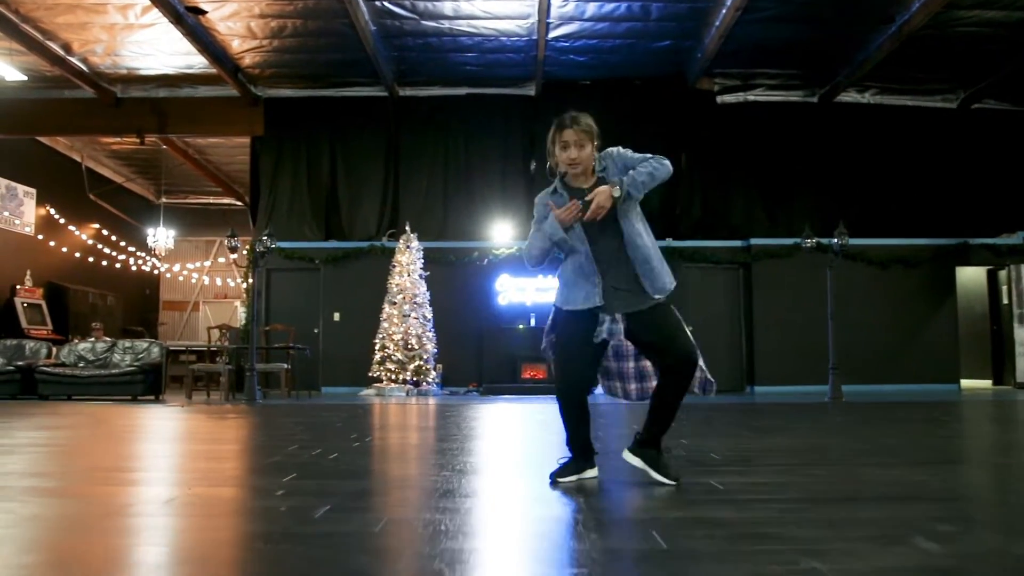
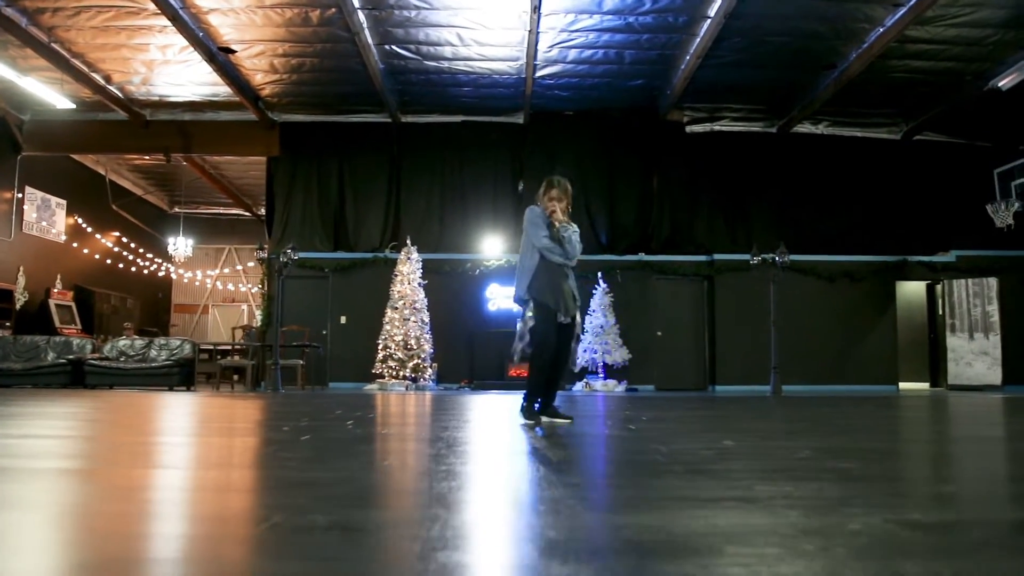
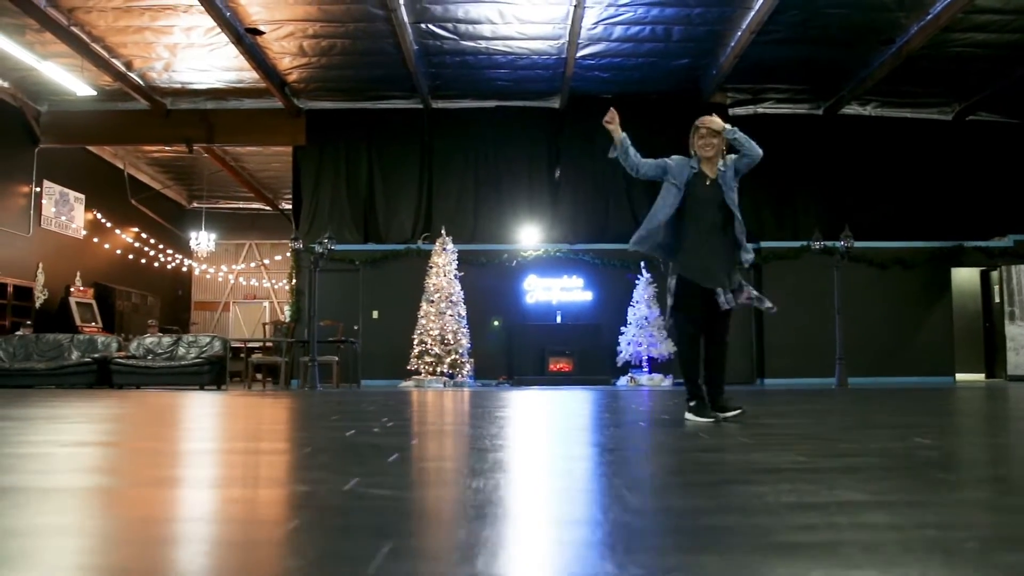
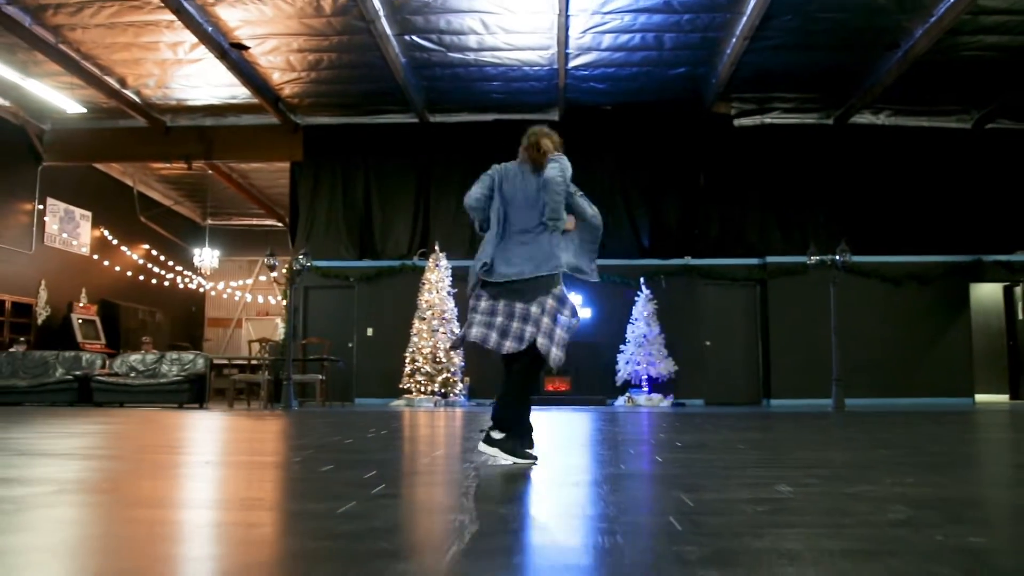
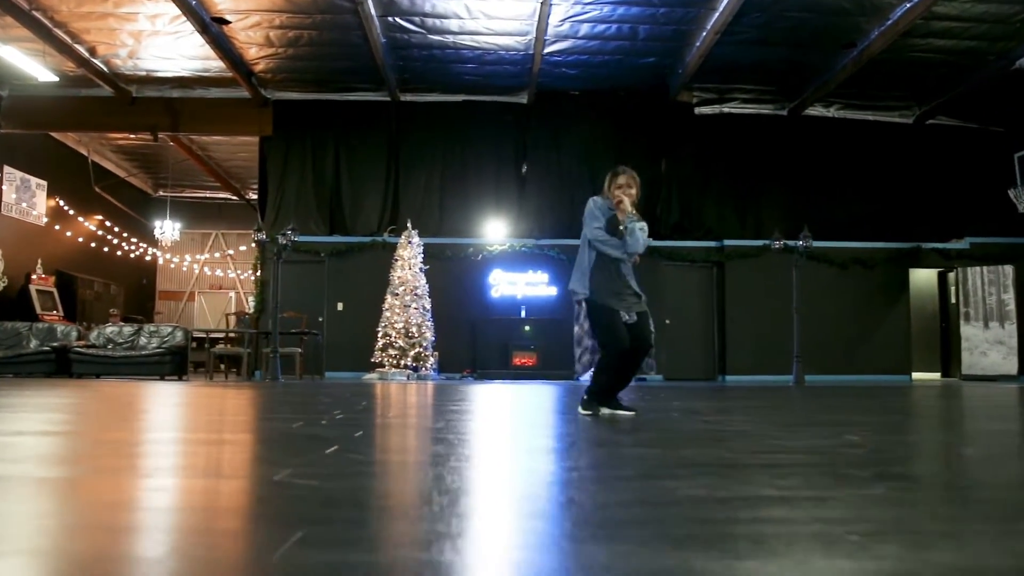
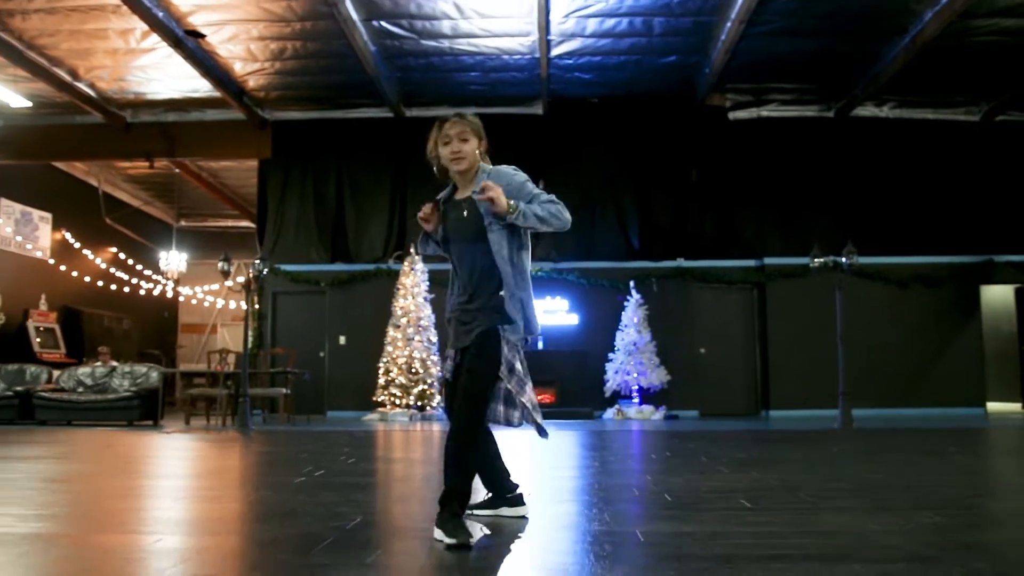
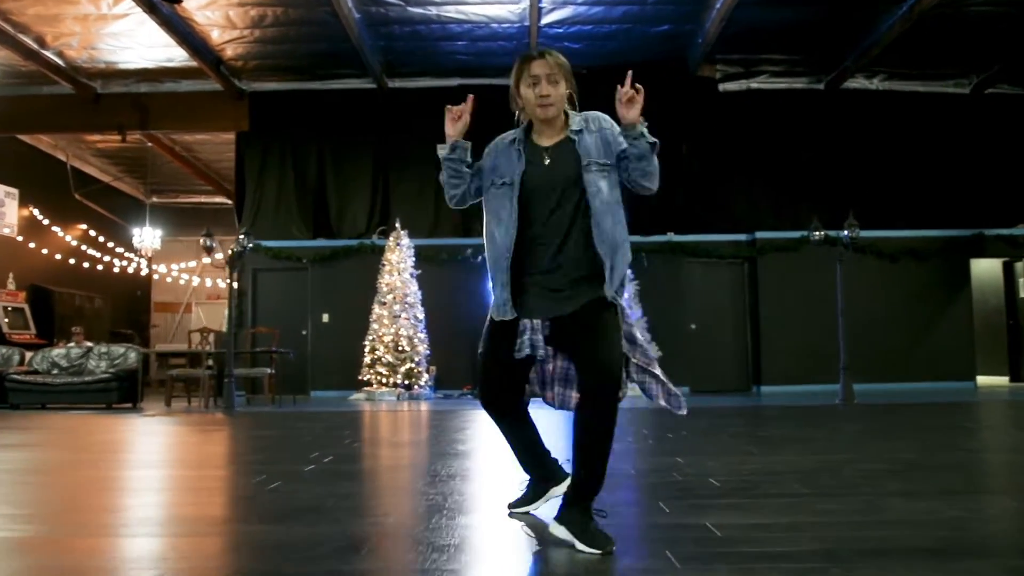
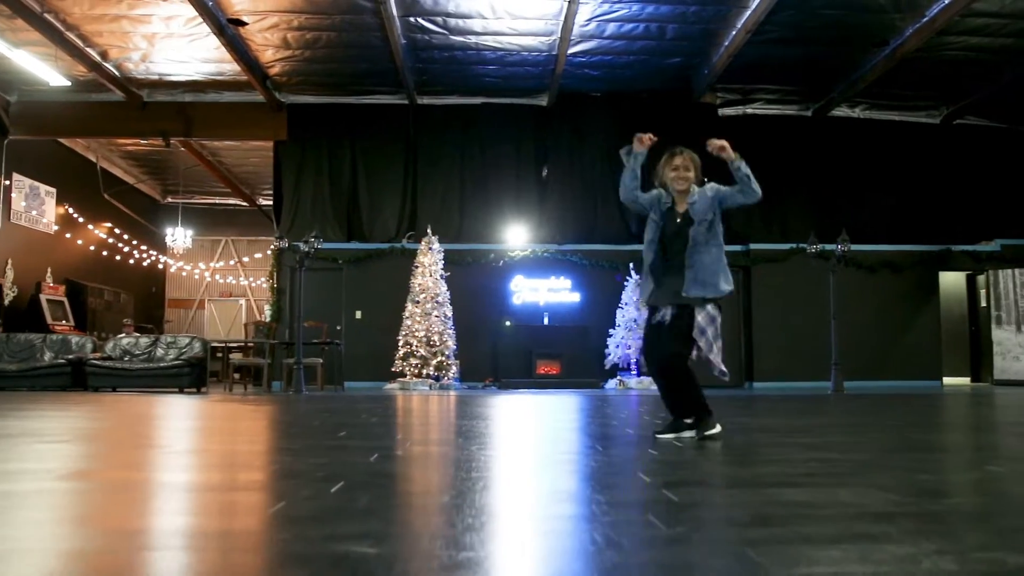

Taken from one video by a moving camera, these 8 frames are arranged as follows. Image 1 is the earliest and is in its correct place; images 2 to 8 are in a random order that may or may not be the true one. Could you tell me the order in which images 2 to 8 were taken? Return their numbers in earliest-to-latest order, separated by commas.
7, 6, 4, 2, 5, 8, 3
